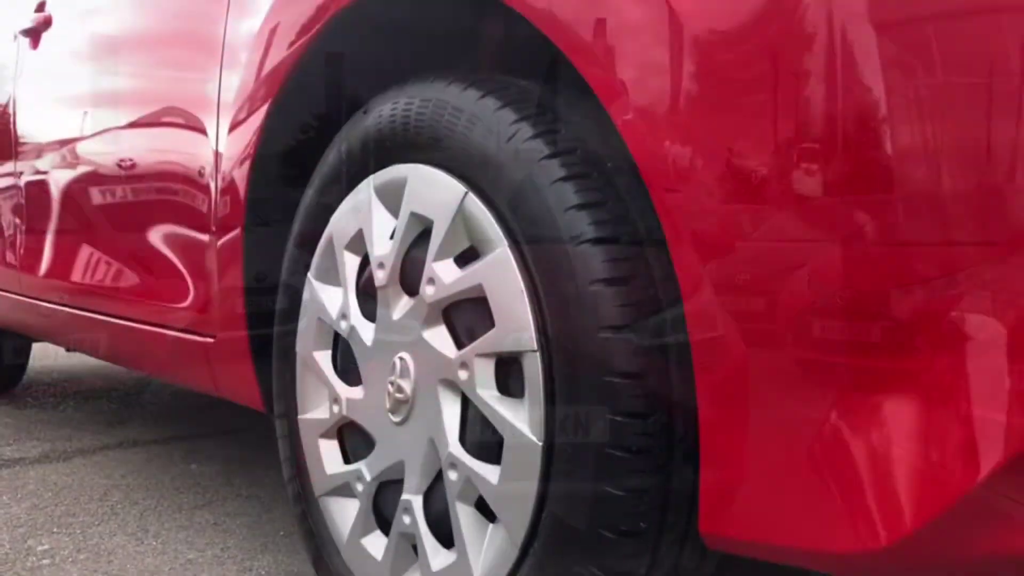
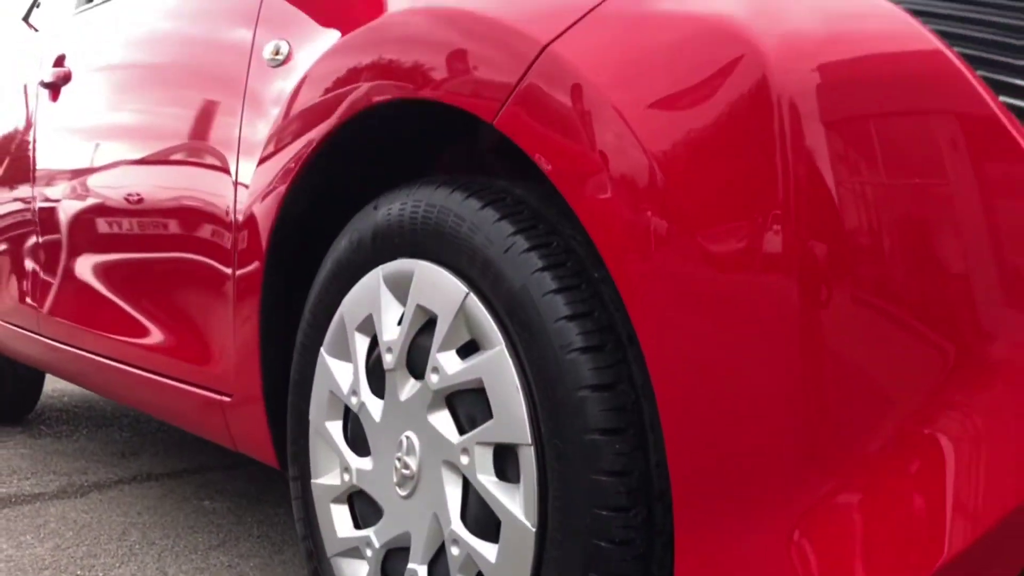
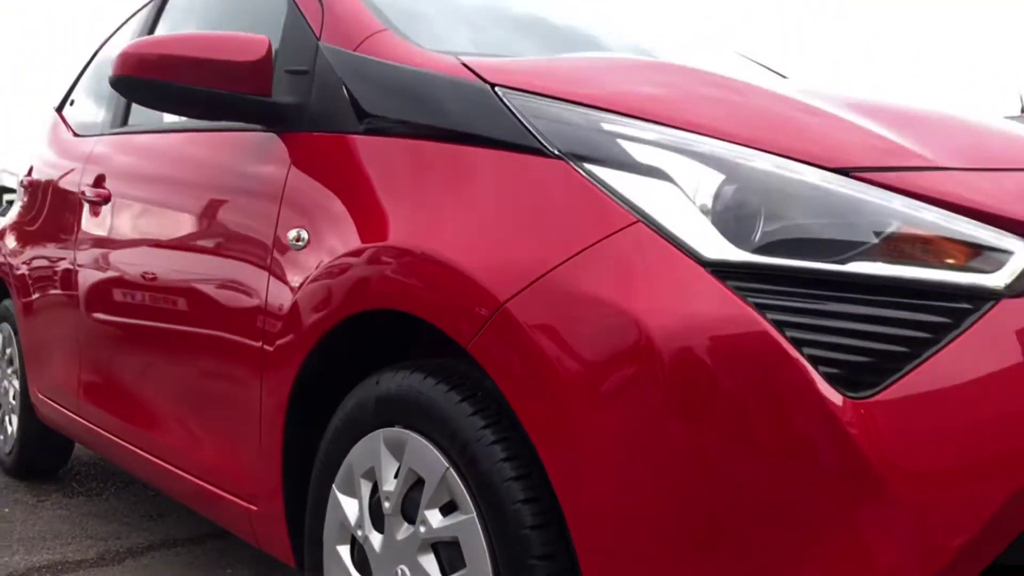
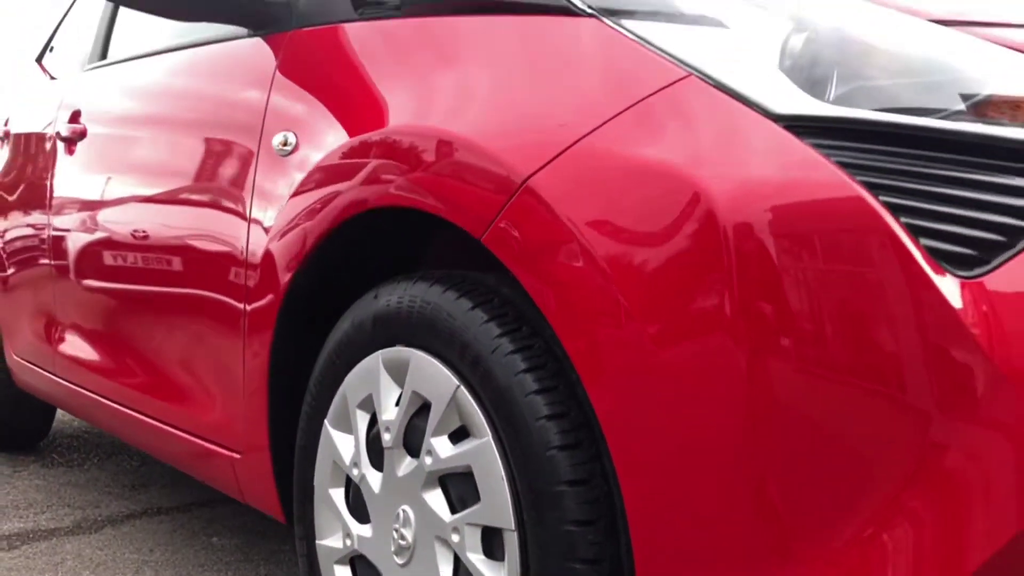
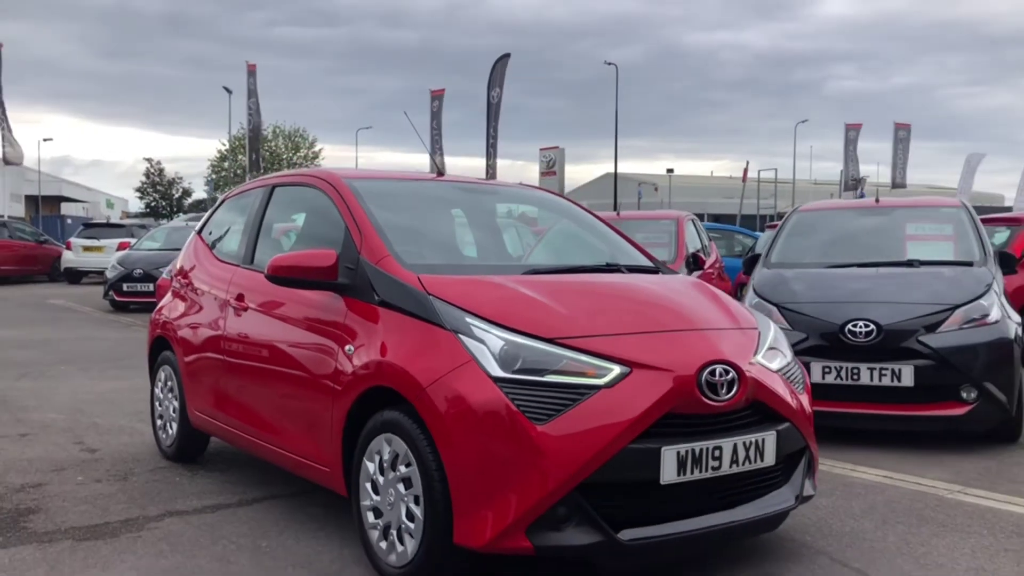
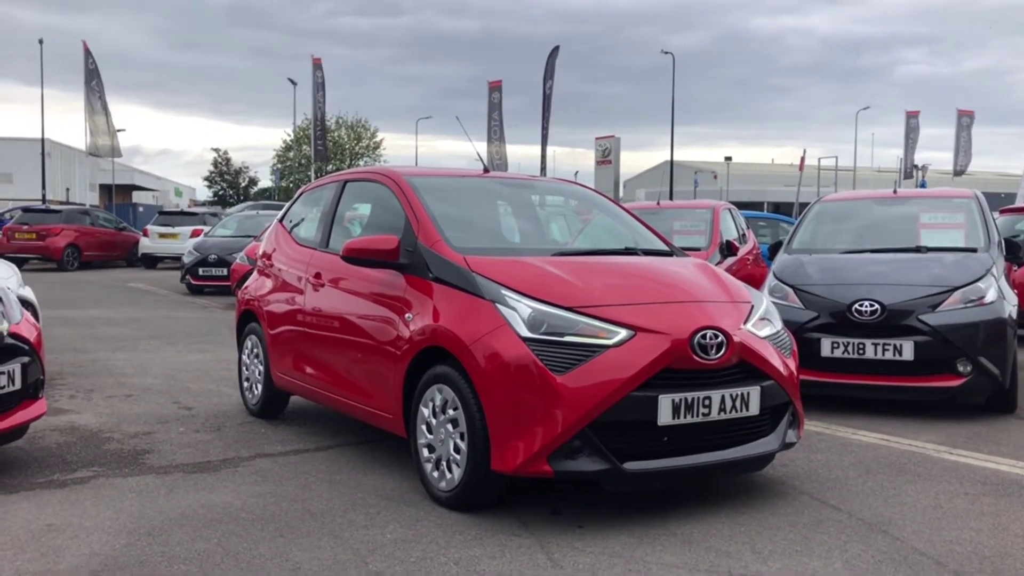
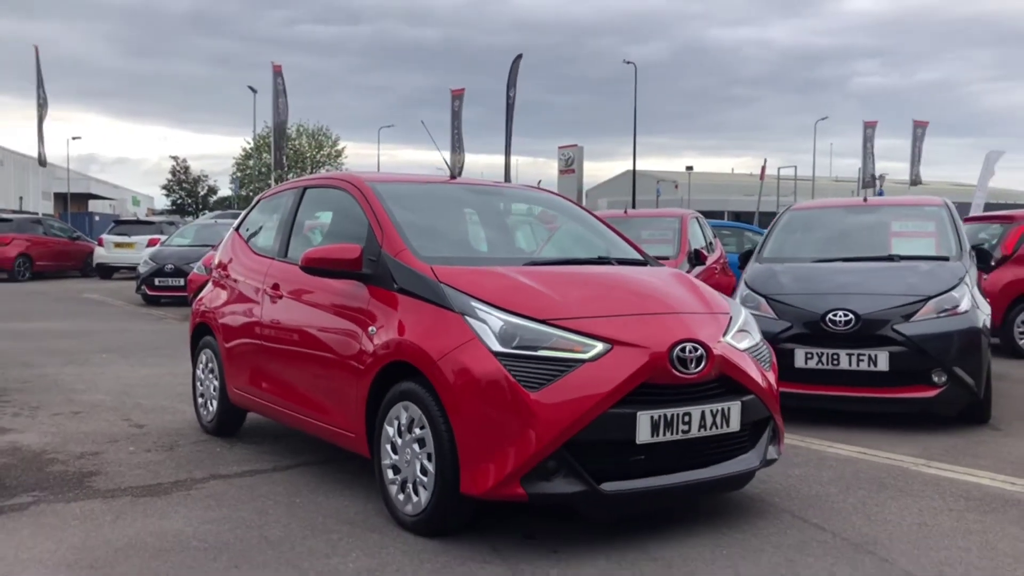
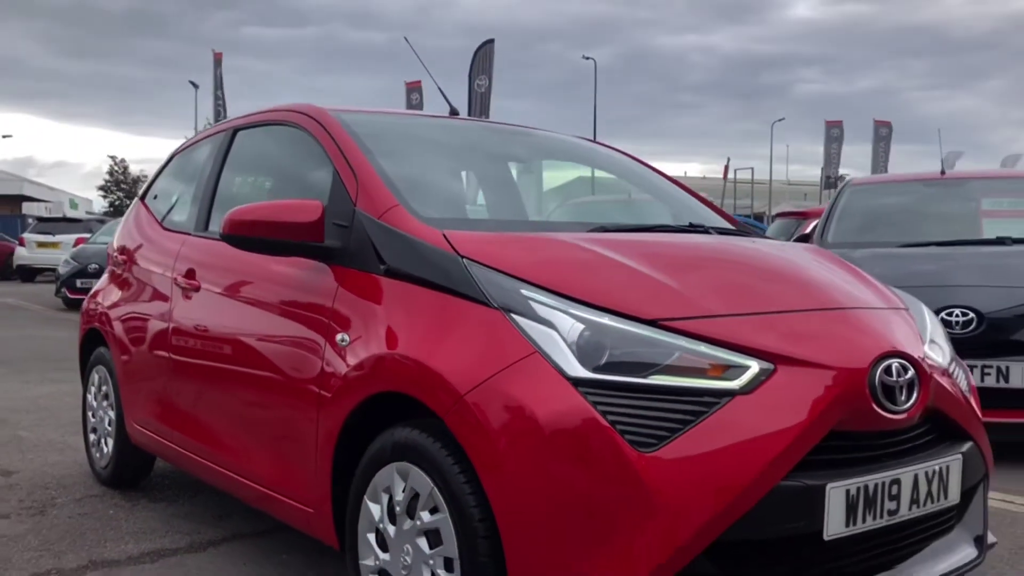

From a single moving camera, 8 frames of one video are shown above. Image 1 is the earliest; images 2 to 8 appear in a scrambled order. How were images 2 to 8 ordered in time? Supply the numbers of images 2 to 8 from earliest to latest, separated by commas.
2, 4, 3, 8, 5, 7, 6
